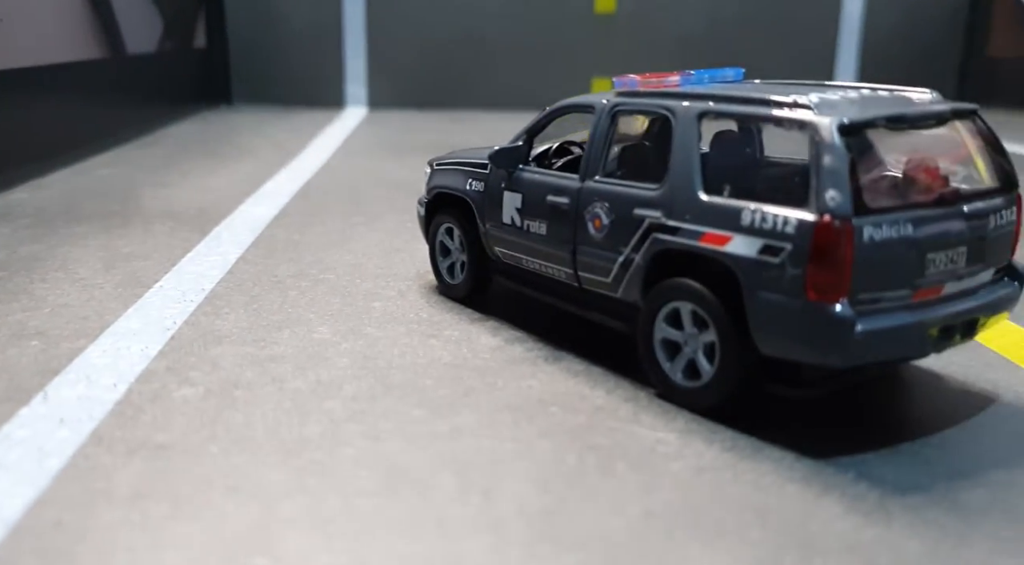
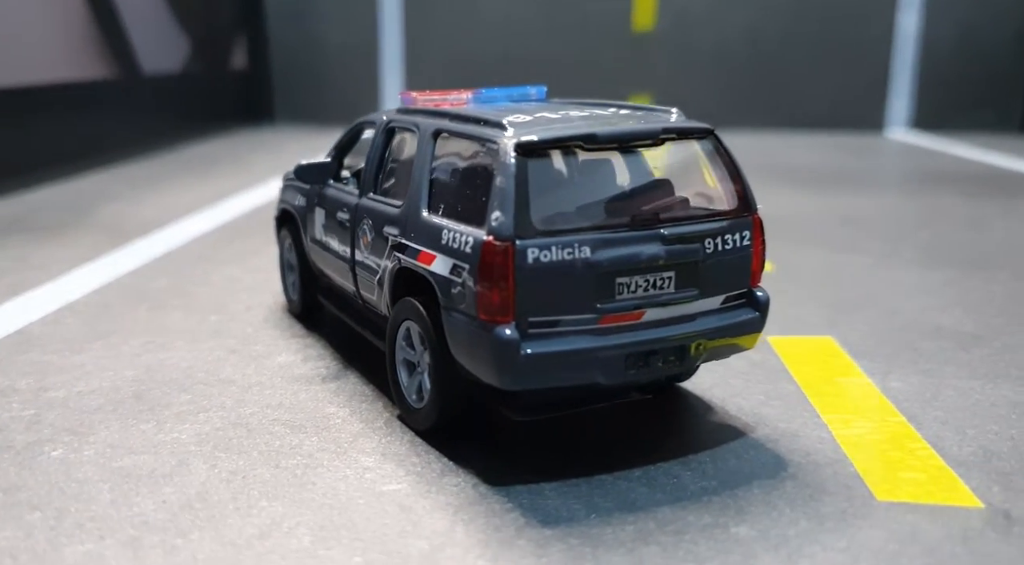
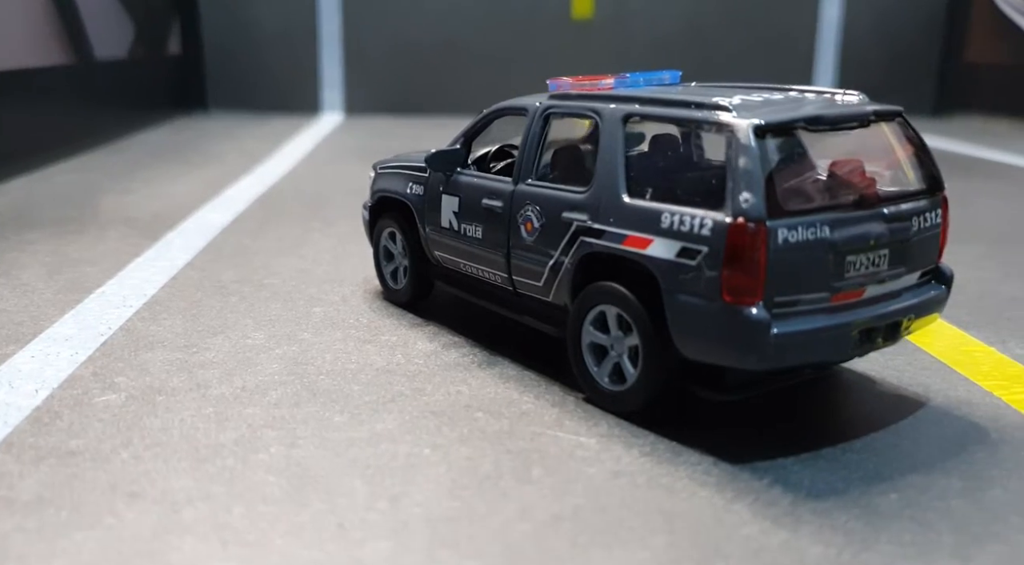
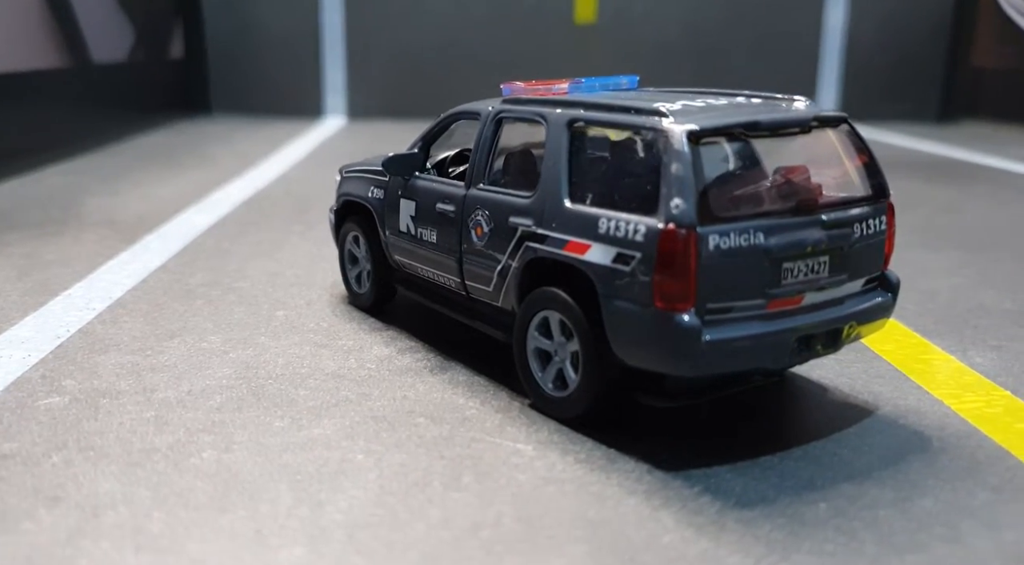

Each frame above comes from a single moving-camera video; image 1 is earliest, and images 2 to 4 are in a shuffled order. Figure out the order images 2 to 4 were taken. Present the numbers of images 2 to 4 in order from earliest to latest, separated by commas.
3, 4, 2
